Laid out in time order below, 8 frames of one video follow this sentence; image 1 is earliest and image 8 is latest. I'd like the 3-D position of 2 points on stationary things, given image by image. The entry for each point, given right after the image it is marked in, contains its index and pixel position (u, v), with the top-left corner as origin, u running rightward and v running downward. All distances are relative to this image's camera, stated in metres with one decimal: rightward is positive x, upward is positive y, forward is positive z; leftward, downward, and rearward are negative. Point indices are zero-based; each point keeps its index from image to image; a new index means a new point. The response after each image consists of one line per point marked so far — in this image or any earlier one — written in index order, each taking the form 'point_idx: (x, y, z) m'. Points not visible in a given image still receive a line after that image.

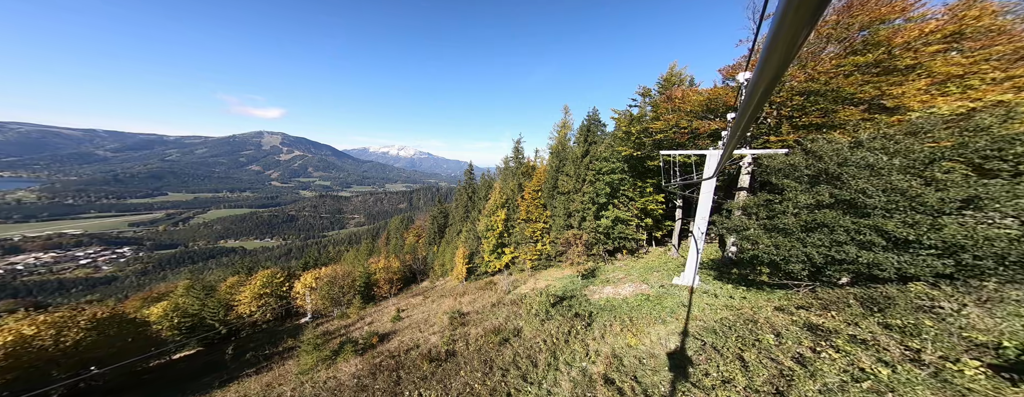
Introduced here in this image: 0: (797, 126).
0: (+11.5, +3.1, +11.4) m
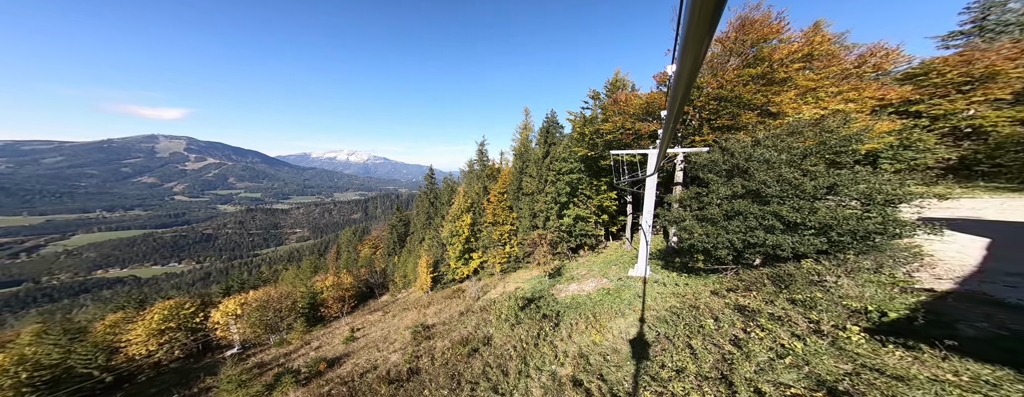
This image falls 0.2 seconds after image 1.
0: (+9.8, +3.5, +13.4) m
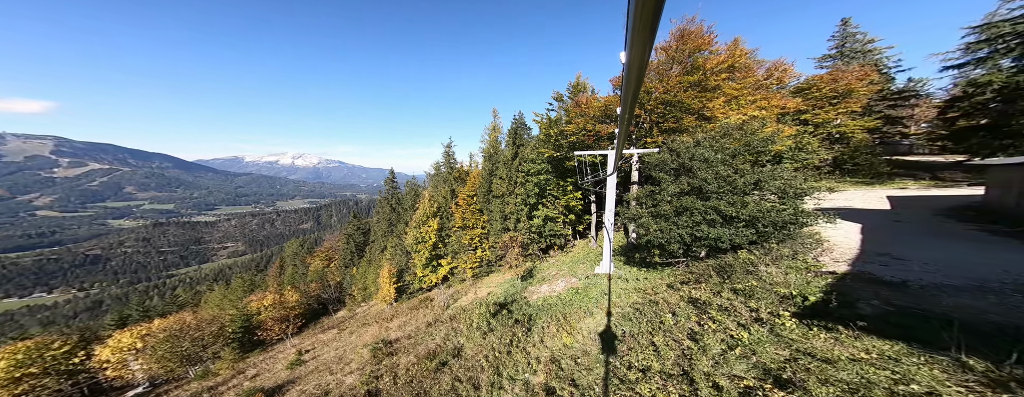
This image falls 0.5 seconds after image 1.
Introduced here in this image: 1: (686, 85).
0: (+8.0, +3.7, +14.8) m
1: (+8.7, +5.8, +14.2) m
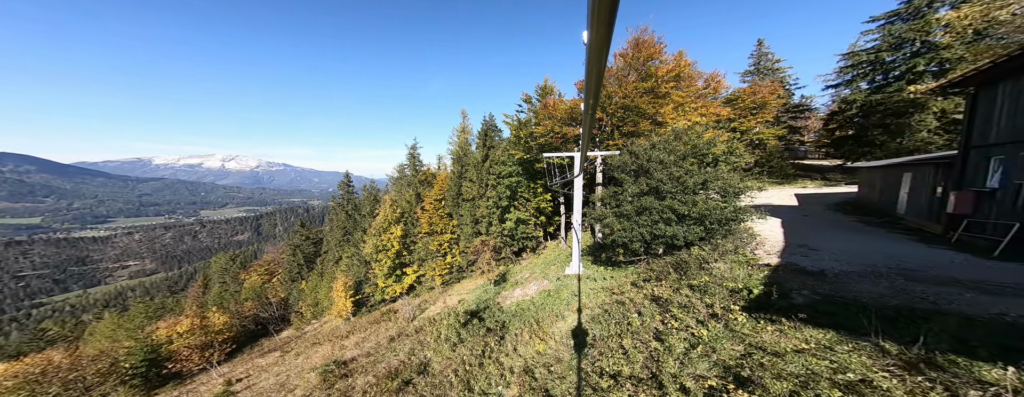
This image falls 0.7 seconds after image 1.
0: (+6.2, +3.7, +15.7) m
1: (+7.0, +5.8, +15.1) m
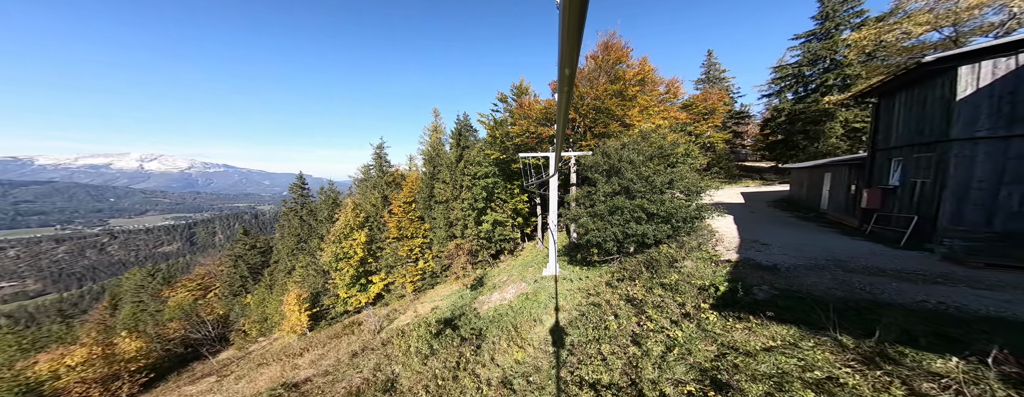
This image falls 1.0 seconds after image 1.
0: (+4.7, +3.7, +16.0) m
1: (+5.5, +5.8, +15.5) m
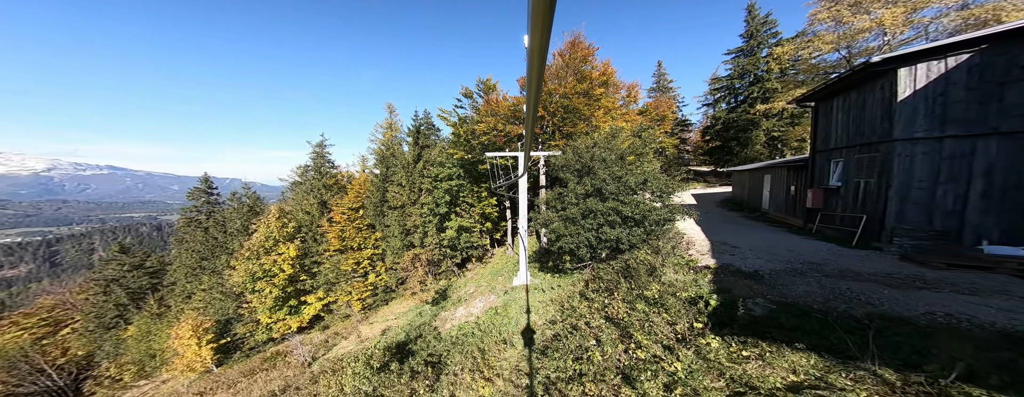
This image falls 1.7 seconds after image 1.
0: (+2.8, +3.6, +15.4) m
1: (+3.6, +5.7, +15.1) m
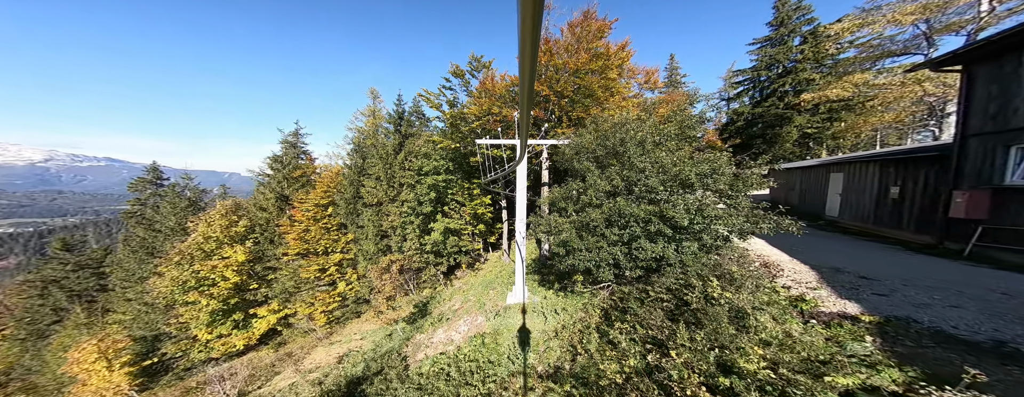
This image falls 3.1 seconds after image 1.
0: (+2.7, +3.6, +12.9) m
1: (+3.6, +5.7, +12.6) m
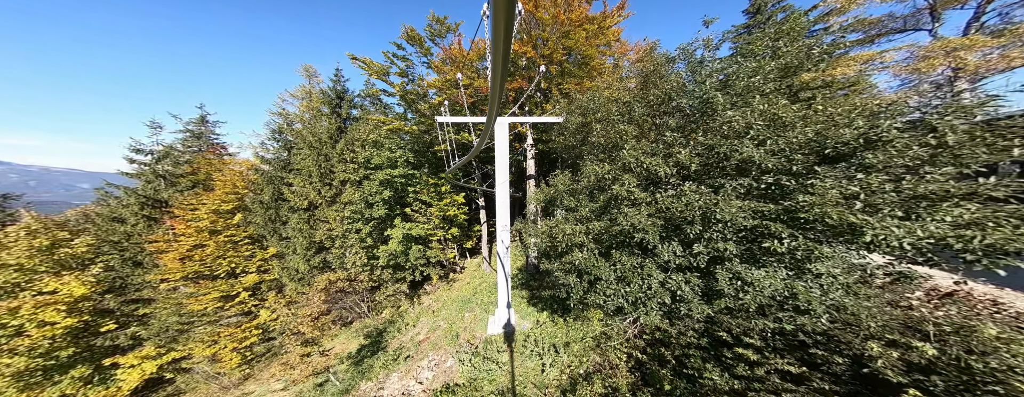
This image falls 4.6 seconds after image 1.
0: (+1.8, +3.7, +10.4) m
1: (+2.6, +5.8, +10.1) m
